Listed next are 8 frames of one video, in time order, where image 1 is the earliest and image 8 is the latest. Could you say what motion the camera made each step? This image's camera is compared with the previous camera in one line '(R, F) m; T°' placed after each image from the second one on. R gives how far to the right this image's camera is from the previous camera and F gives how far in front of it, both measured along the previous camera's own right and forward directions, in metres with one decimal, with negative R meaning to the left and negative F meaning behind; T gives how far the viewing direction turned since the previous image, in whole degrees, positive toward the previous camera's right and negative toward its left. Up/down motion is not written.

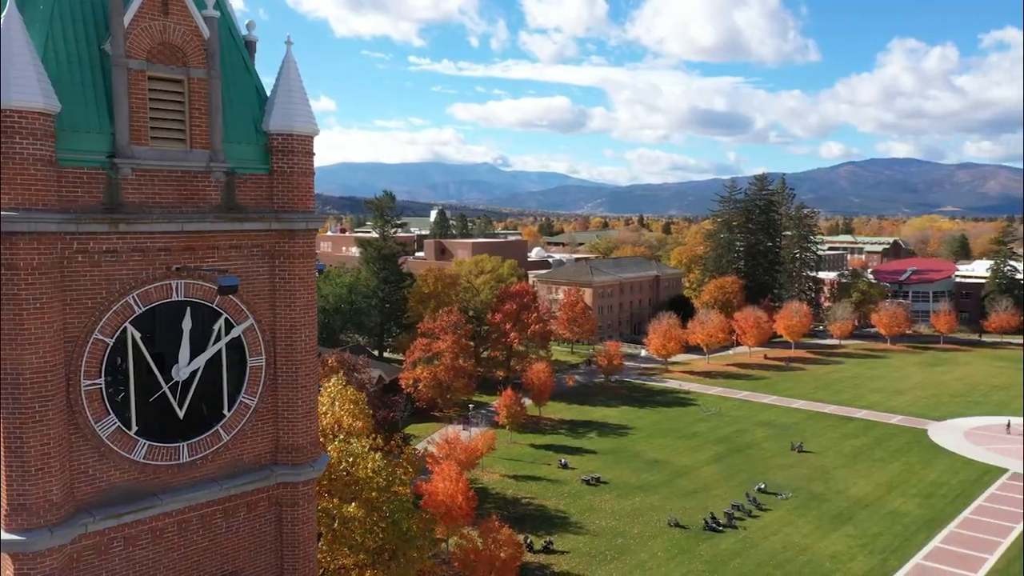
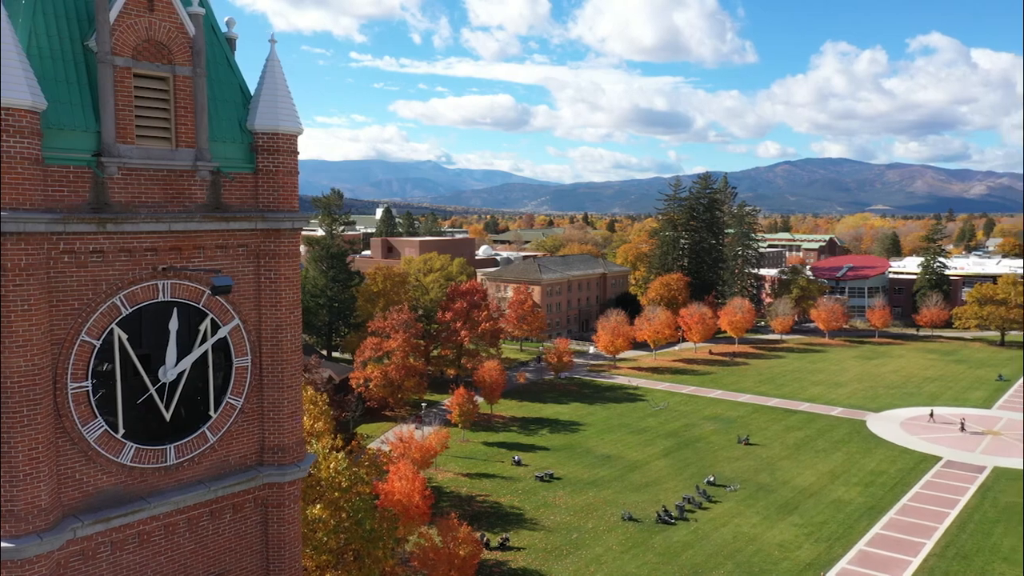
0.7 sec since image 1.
(-0.4, -0.1) m; +4°
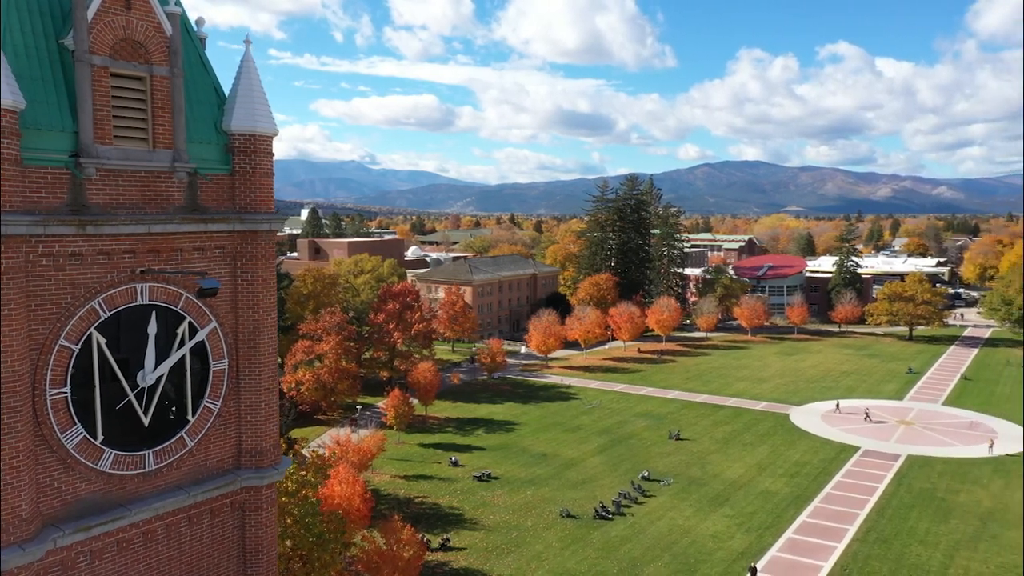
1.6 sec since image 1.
(-0.5, -0.1) m; +5°
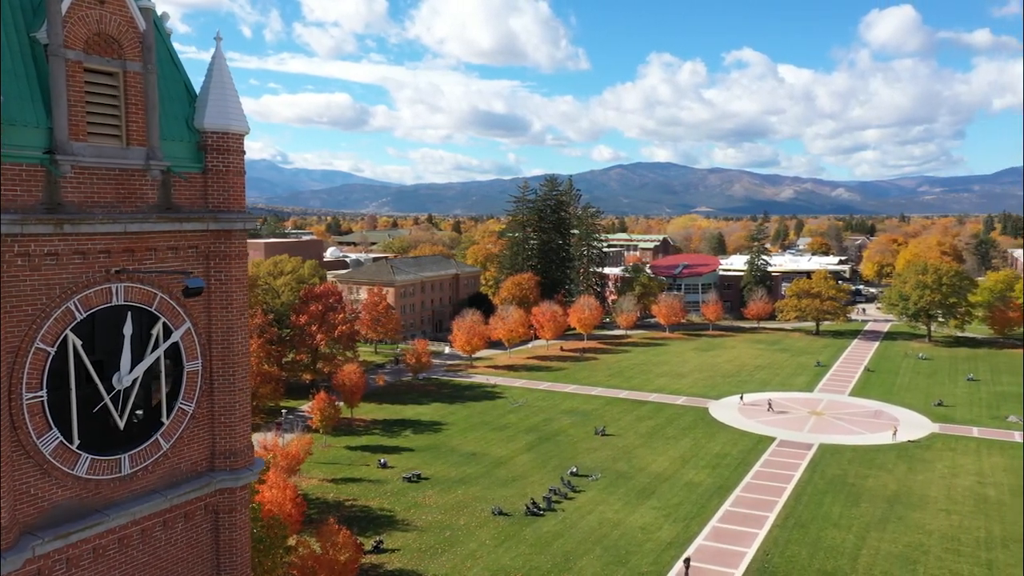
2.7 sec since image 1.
(-0.6, -0.1) m; +6°
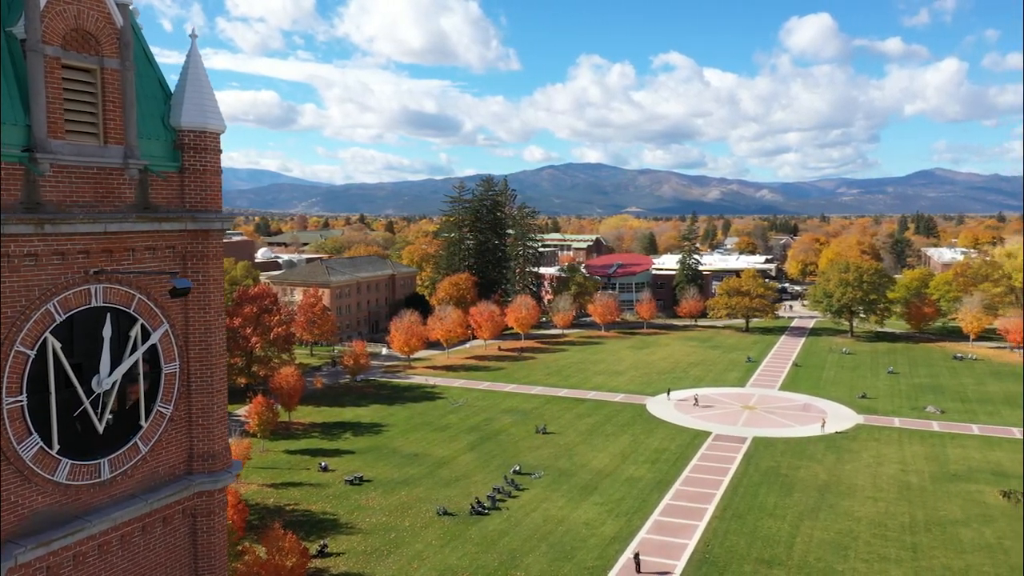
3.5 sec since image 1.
(-0.4, -0.1) m; +5°
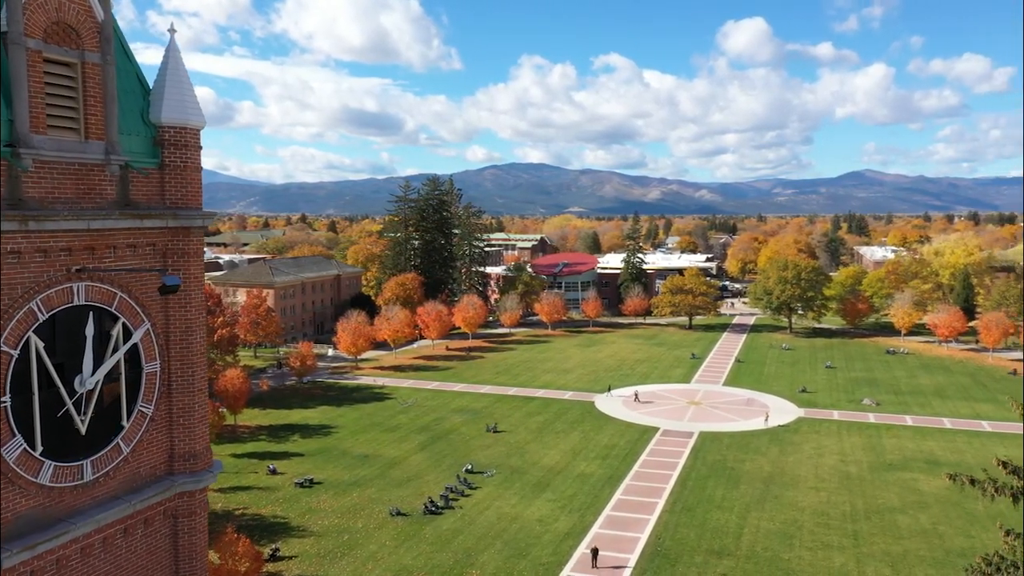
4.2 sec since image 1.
(-0.4, -0.1) m; +4°
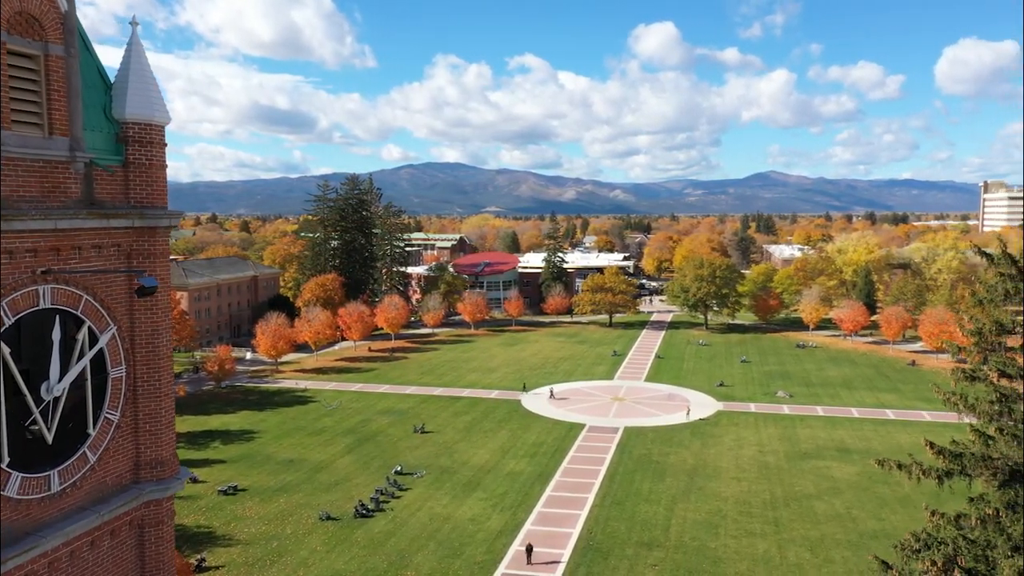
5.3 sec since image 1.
(-0.5, 0.0) m; +6°
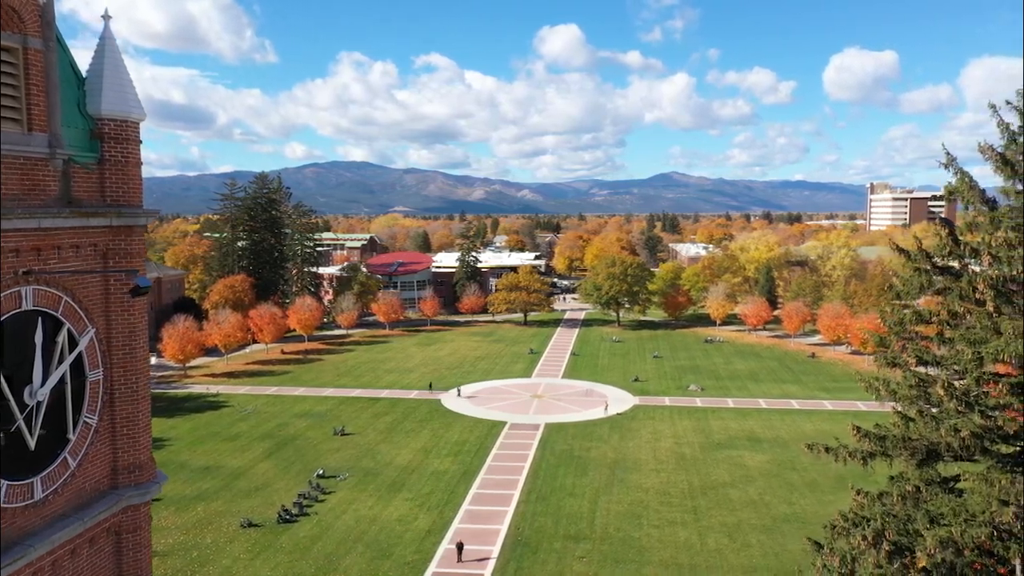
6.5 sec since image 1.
(-0.7, -0.2) m; +6°
